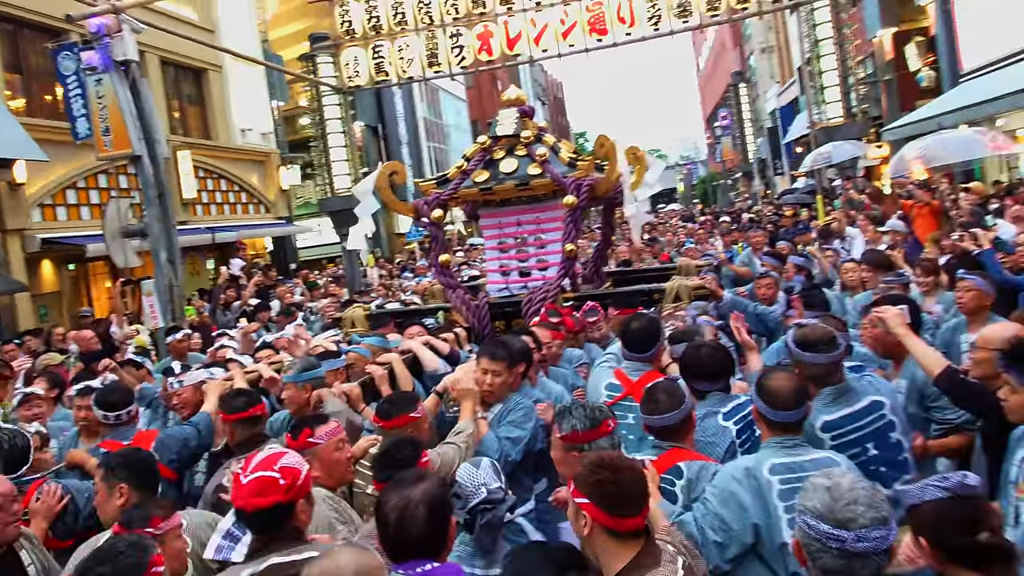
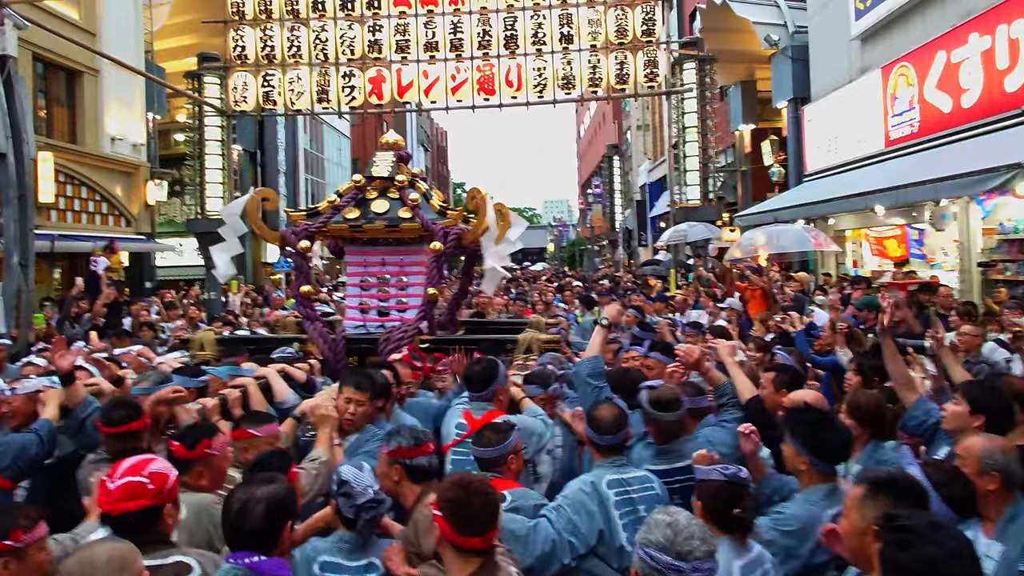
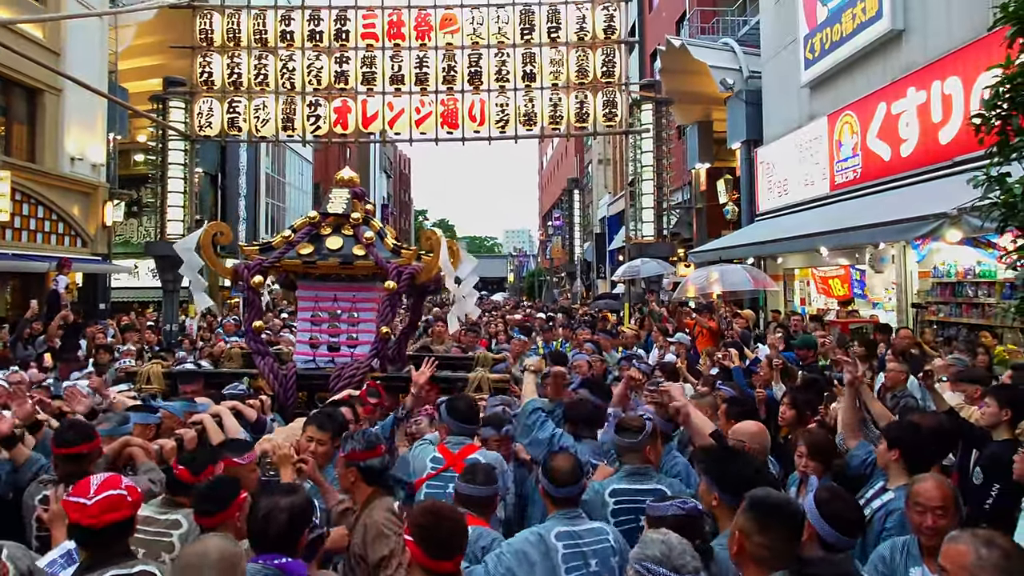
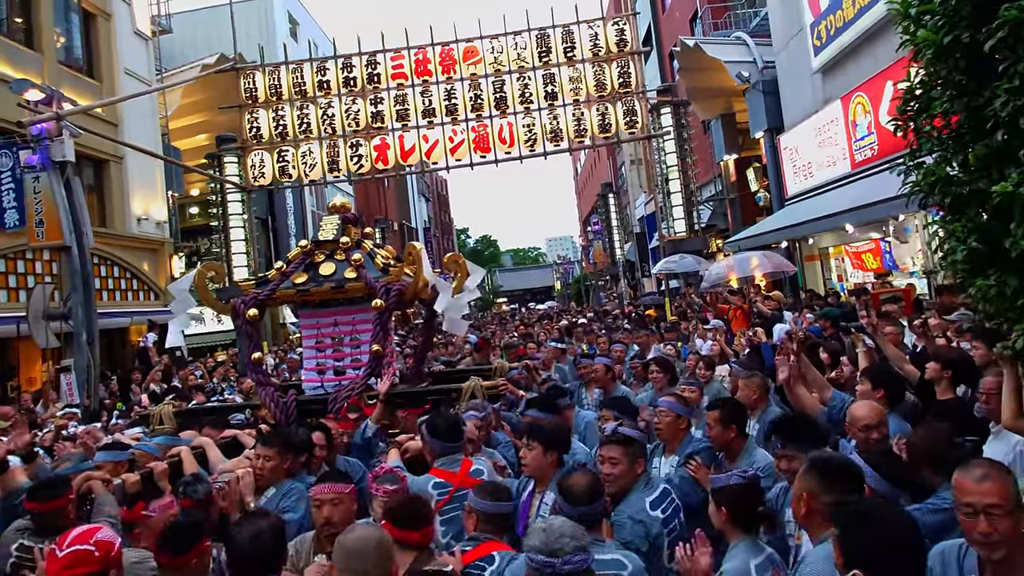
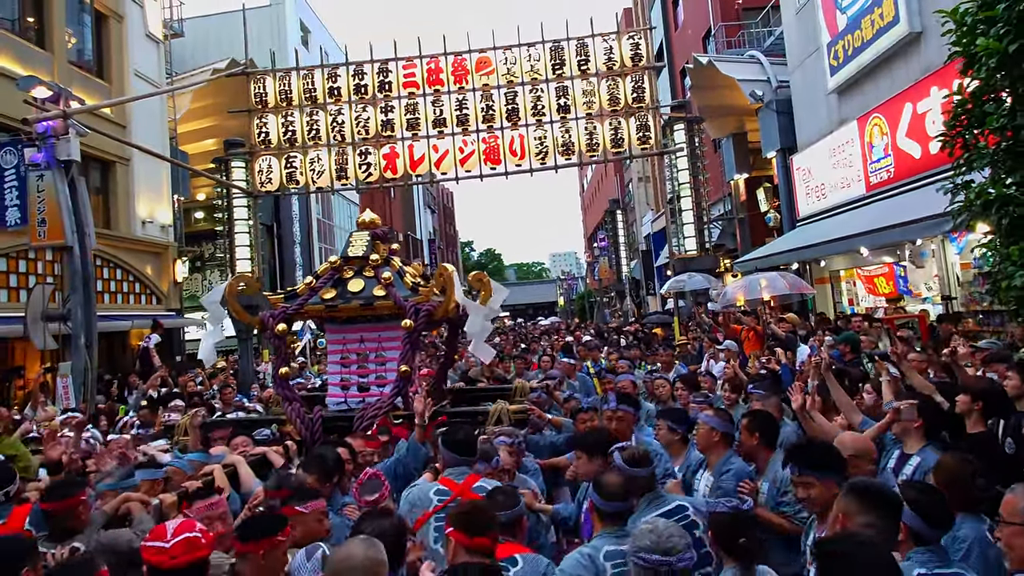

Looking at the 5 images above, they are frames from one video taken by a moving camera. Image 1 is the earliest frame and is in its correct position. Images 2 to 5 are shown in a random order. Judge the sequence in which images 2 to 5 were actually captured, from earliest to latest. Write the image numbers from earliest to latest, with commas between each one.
2, 3, 5, 4
